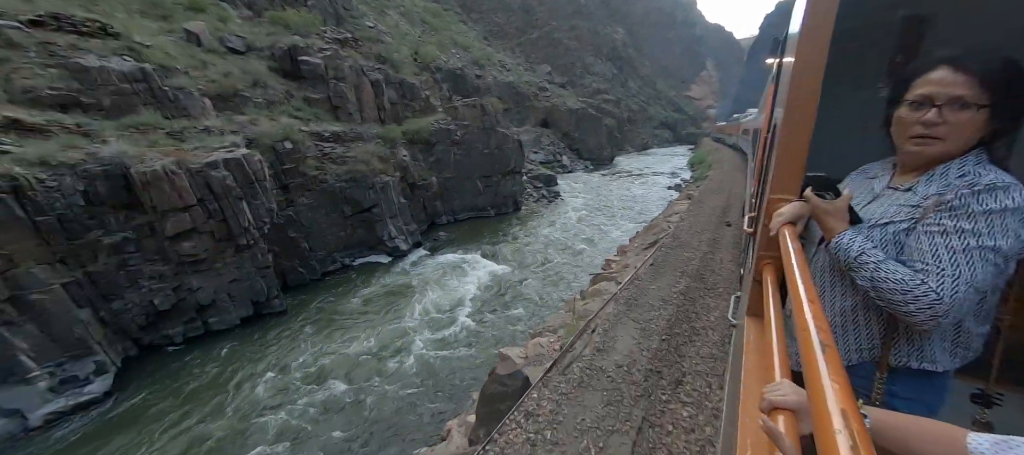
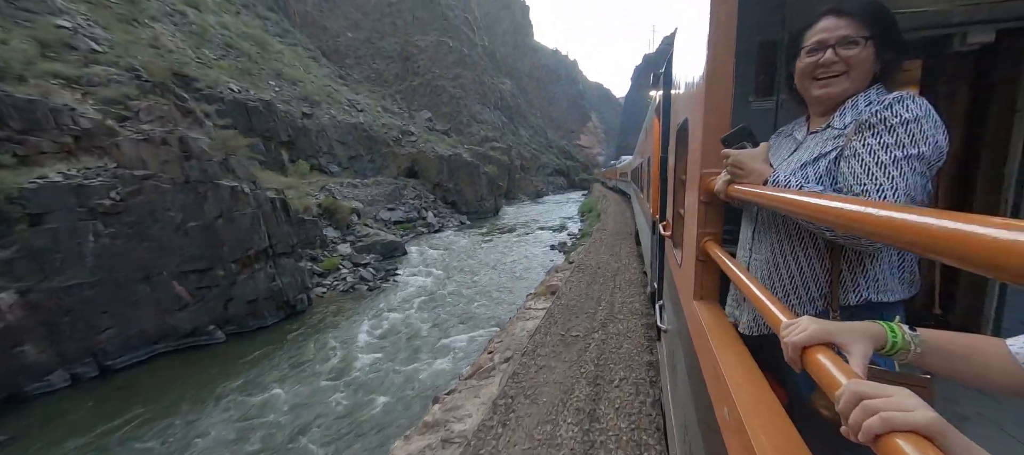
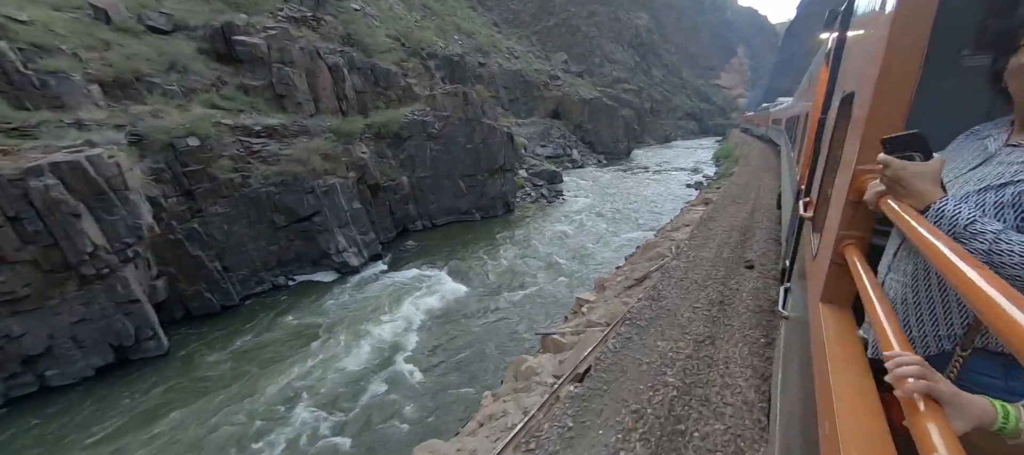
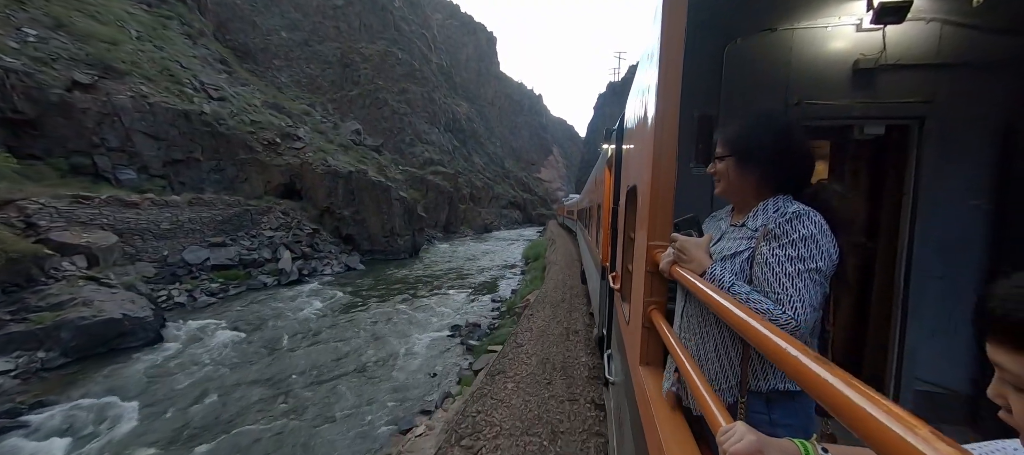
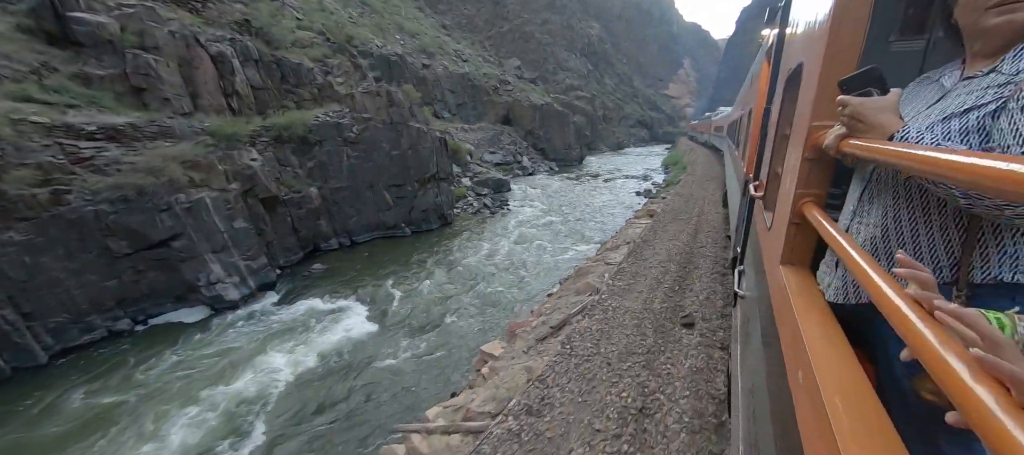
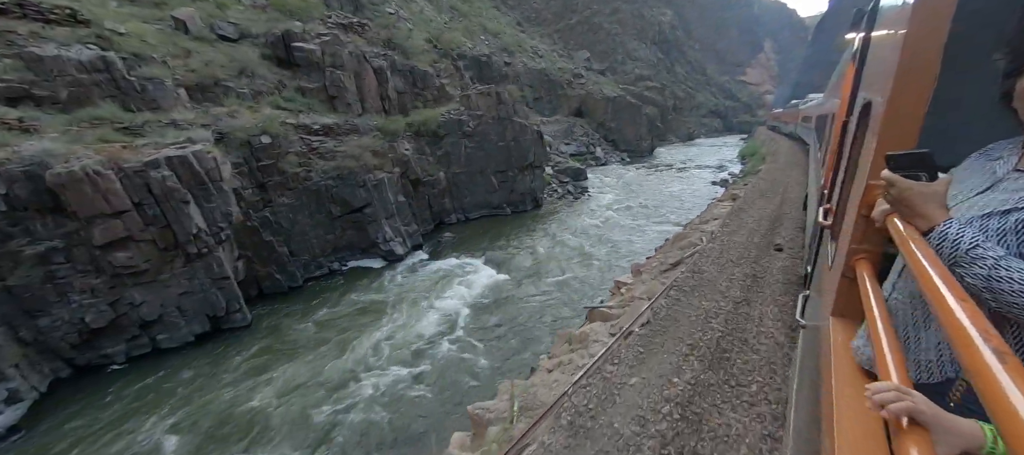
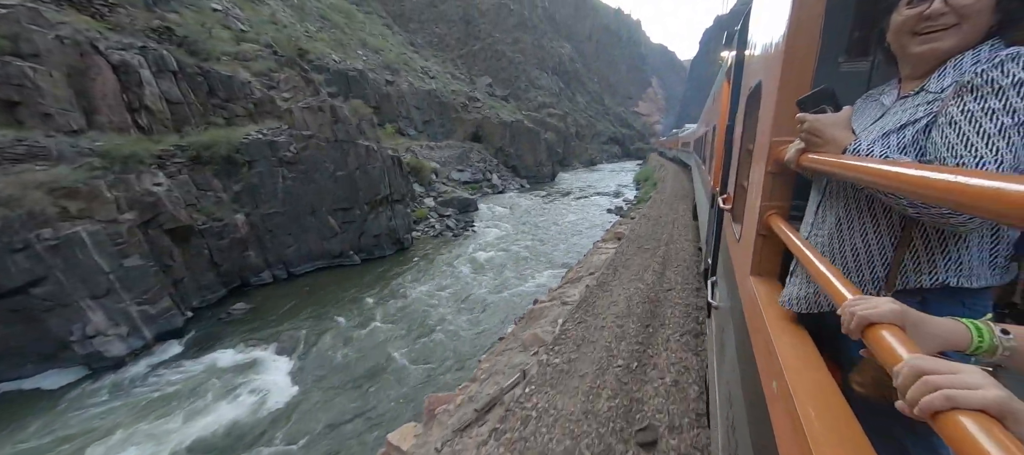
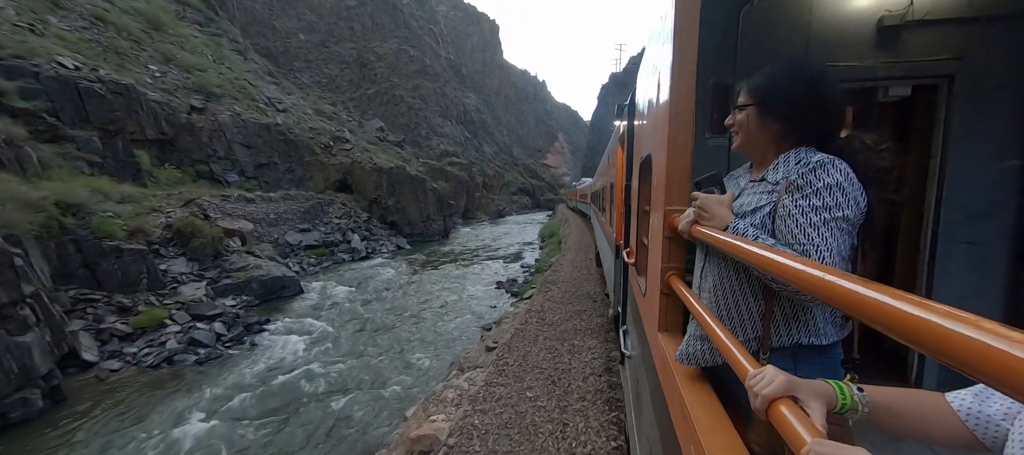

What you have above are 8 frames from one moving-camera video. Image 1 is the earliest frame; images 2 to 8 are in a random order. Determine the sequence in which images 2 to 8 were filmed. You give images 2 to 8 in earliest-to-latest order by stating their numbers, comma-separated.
6, 3, 5, 7, 2, 8, 4
